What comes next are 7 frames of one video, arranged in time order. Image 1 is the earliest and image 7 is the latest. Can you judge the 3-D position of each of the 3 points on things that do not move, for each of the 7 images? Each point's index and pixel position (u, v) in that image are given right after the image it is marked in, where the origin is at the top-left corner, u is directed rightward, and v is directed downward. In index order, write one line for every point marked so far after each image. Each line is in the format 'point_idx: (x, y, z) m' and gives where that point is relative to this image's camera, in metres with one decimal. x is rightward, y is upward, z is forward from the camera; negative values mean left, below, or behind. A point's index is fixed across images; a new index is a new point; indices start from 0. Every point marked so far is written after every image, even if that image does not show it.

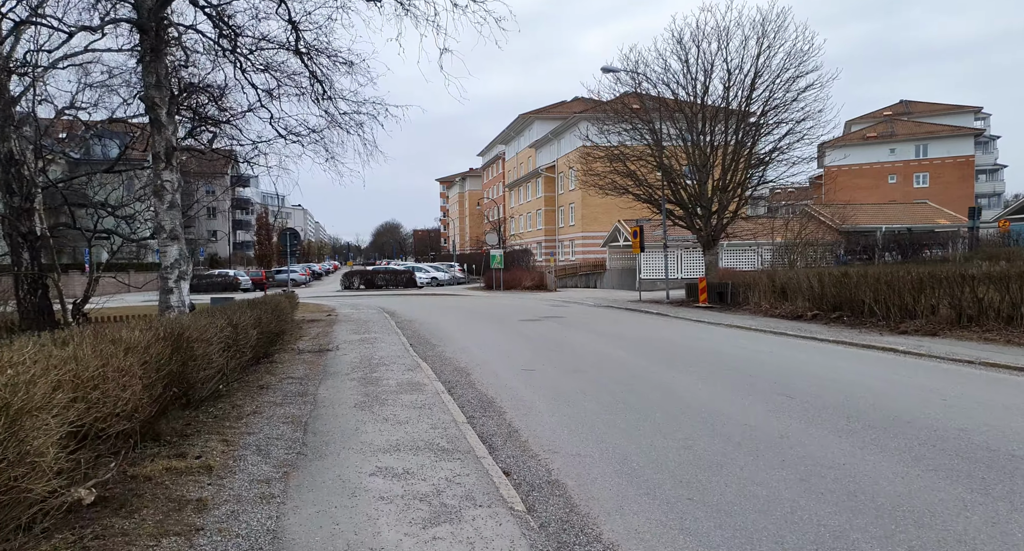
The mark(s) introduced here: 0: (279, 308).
0: (-4.1, -0.6, +12.3) m
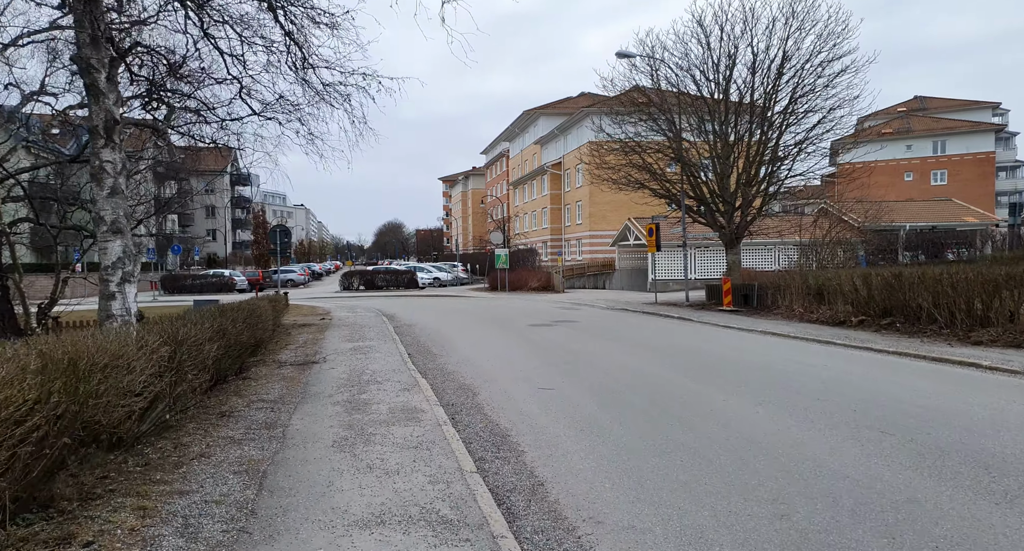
0: (-3.9, -0.6, +10.8) m
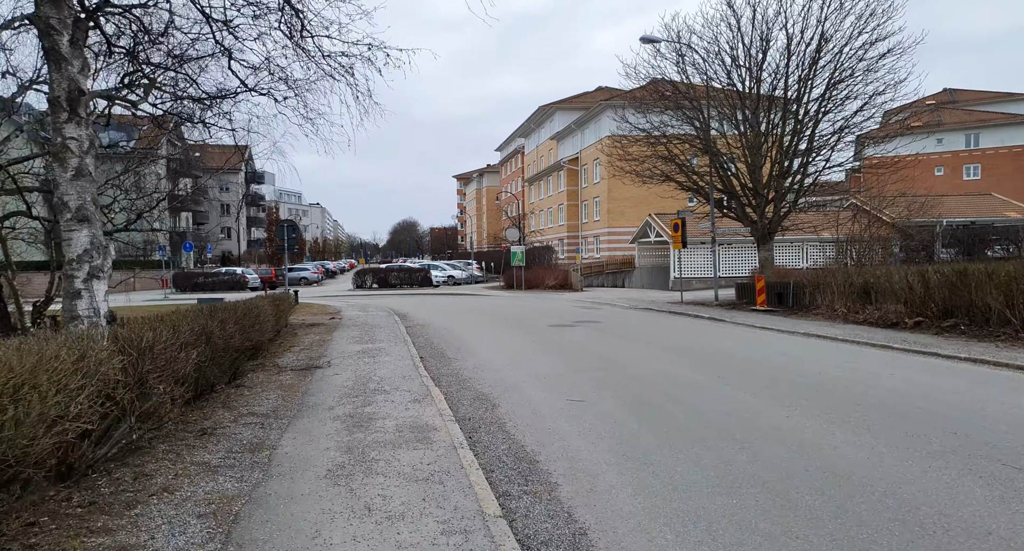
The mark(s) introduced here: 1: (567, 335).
0: (-3.6, -0.5, +9.9) m
1: (+1.1, -1.2, +14.1) m
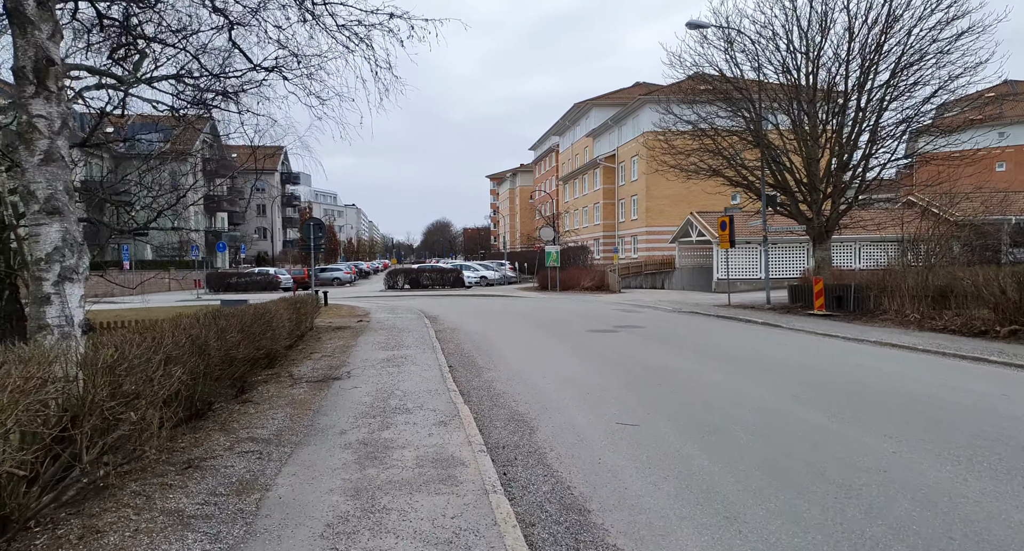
0: (-3.1, -0.6, +9.1) m
1: (+1.8, -1.2, +13.0) m
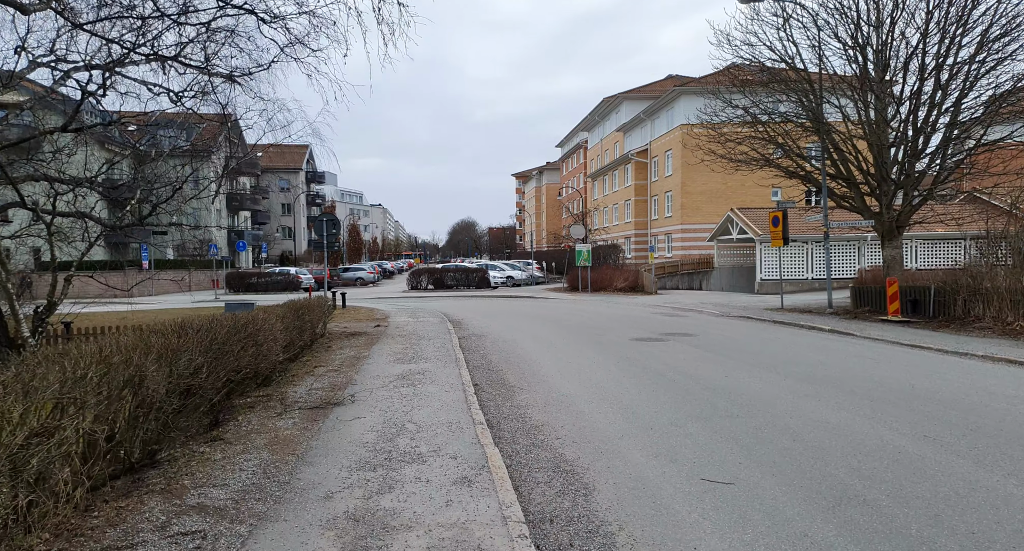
0: (-2.7, -0.6, +7.6) m
1: (+2.3, -1.2, +11.3) m
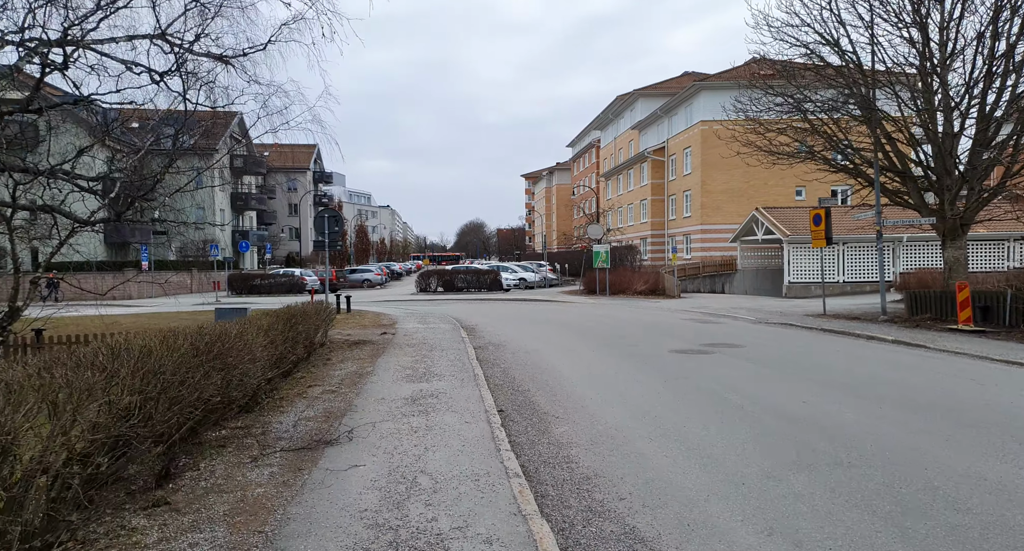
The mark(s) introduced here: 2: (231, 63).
0: (-2.3, -0.6, +6.1) m
1: (+2.7, -1.3, +9.8) m
2: (-5.1, +3.8, +12.6) m
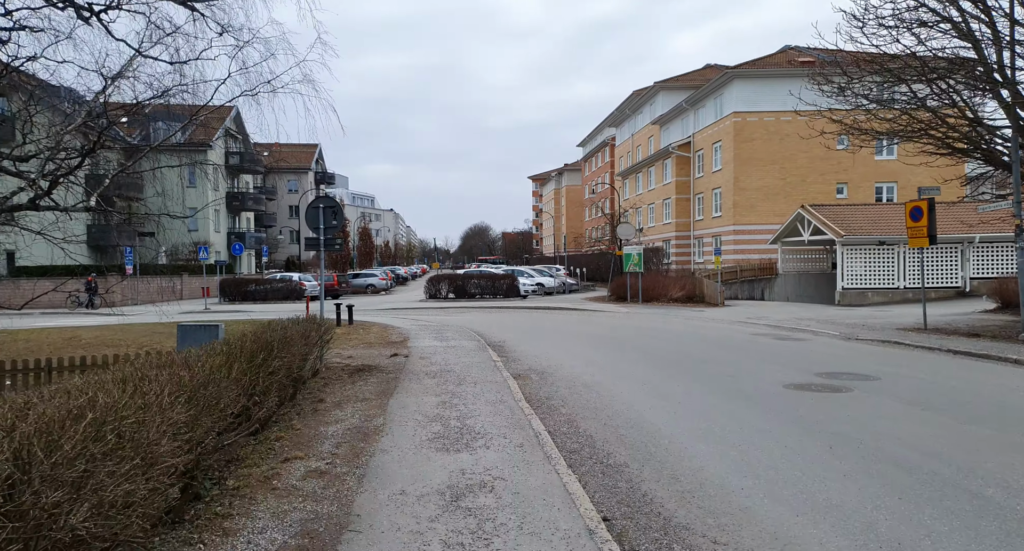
0: (-1.7, -0.7, +3.2) m
1: (+3.4, -1.4, +6.8) m
2: (-4.4, +3.7, +9.7) m
